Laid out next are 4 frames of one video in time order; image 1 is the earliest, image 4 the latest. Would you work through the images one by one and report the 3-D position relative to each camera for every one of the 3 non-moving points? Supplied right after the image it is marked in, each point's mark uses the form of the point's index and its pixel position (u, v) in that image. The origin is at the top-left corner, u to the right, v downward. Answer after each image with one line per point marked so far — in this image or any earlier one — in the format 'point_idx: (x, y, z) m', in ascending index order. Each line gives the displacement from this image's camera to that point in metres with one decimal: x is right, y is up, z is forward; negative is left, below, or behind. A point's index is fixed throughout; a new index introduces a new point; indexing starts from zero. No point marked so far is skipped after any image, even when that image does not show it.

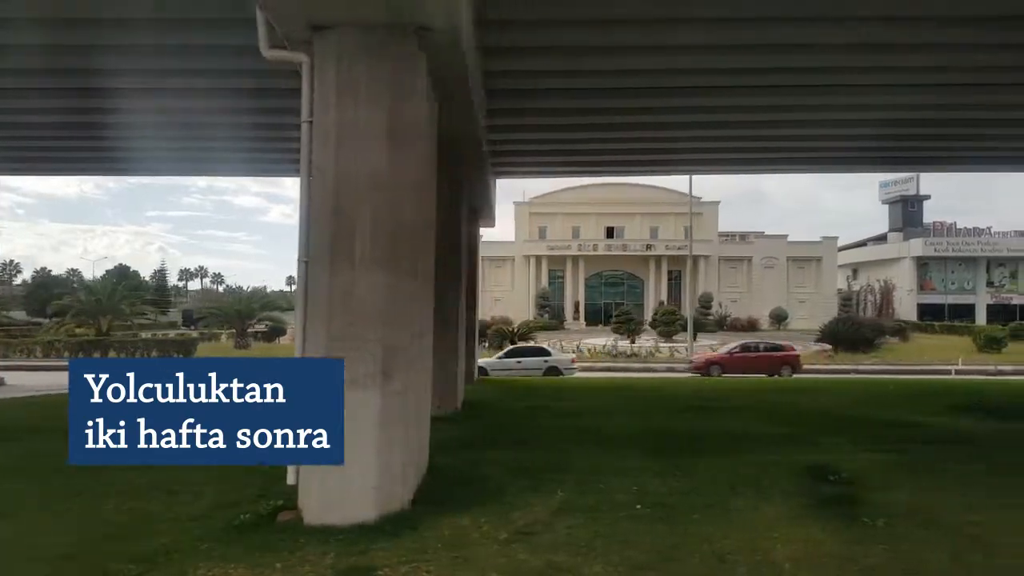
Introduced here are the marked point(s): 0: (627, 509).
0: (+1.5, -3.0, +8.7) m
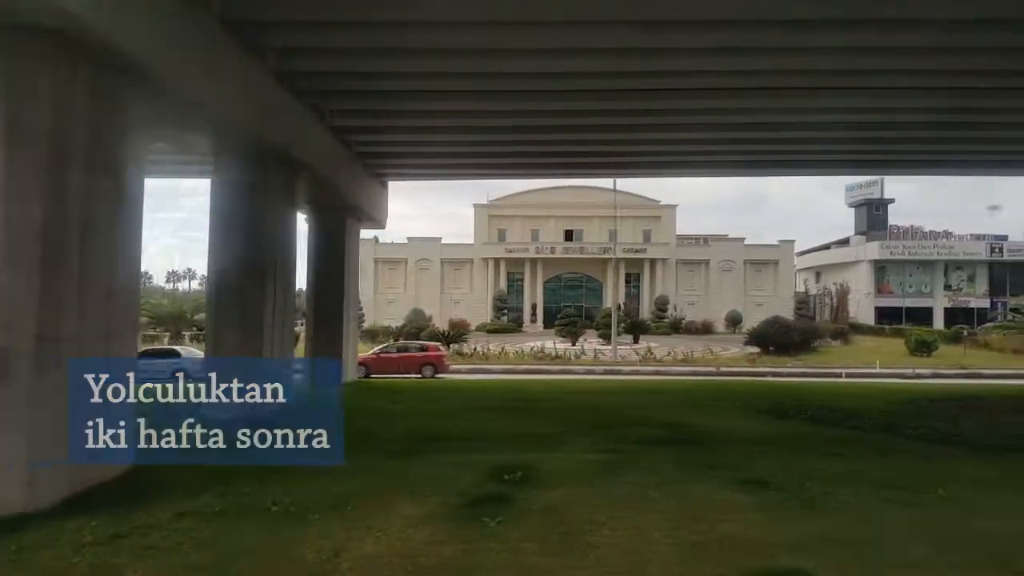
0: (-3.4, -3.0, +8.7) m
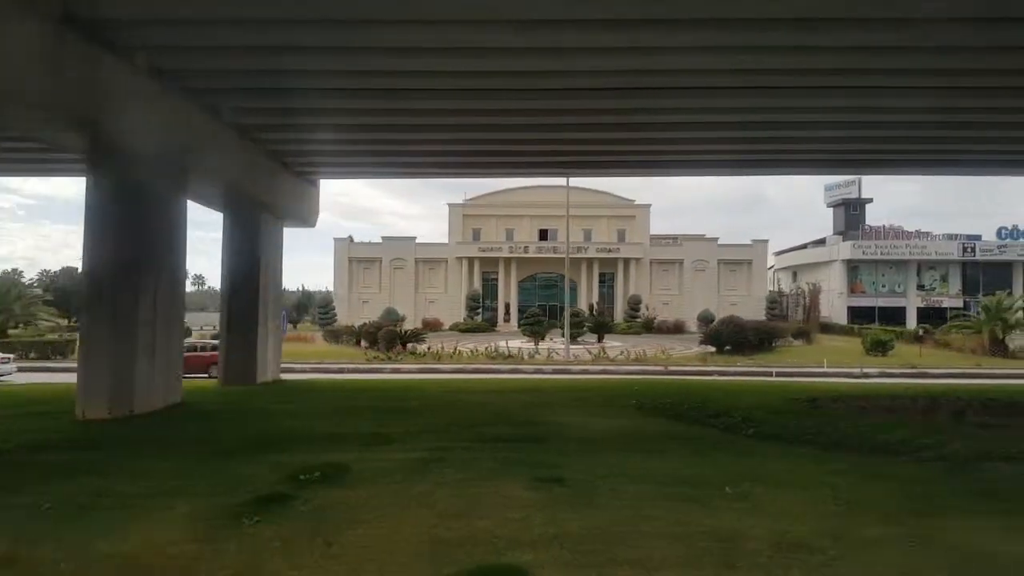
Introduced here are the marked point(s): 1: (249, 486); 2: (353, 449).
0: (-6.4, -3.0, +8.7) m
1: (-3.9, -2.9, +9.5) m
2: (-2.9, -2.9, +11.8) m
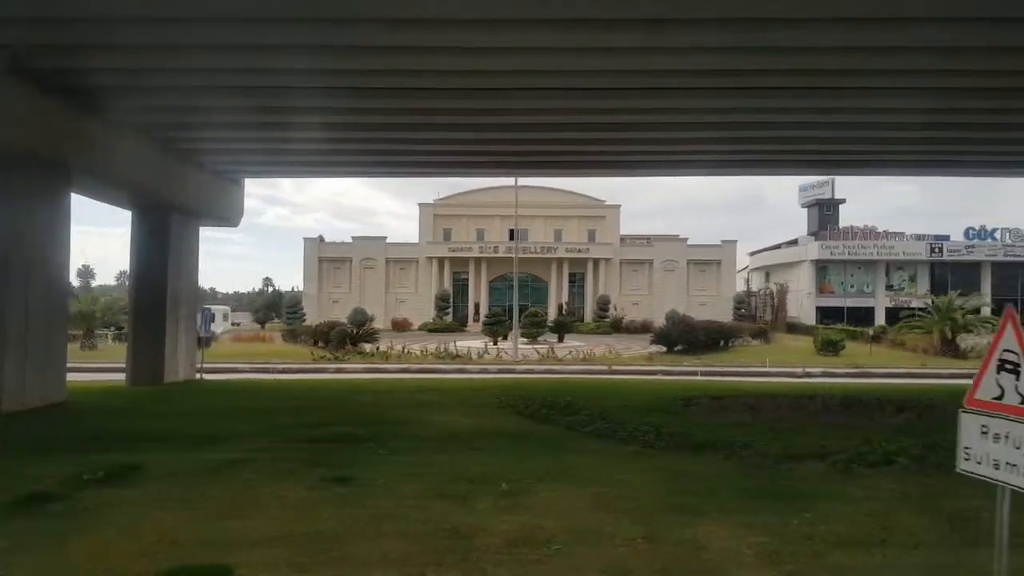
0: (-9.6, -2.9, +8.7) m
1: (-7.1, -2.8, +9.5) m
2: (-6.1, -2.9, +11.8) m
